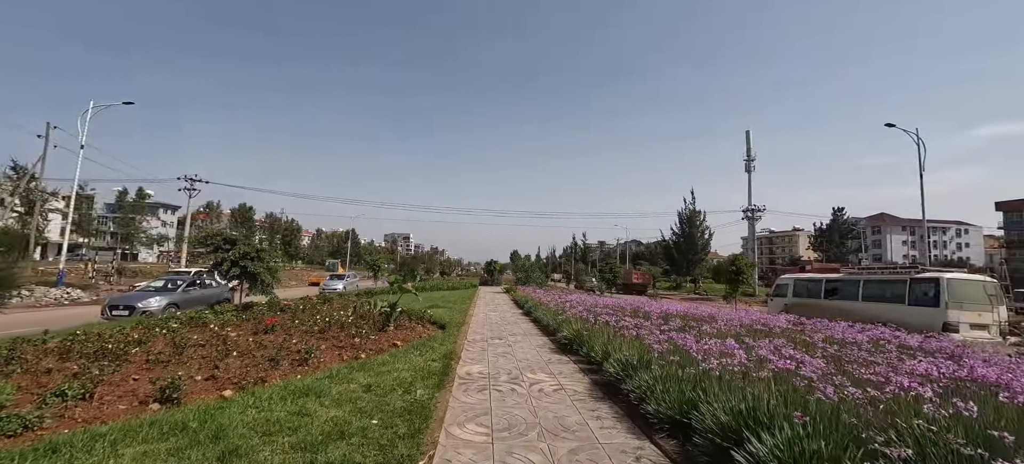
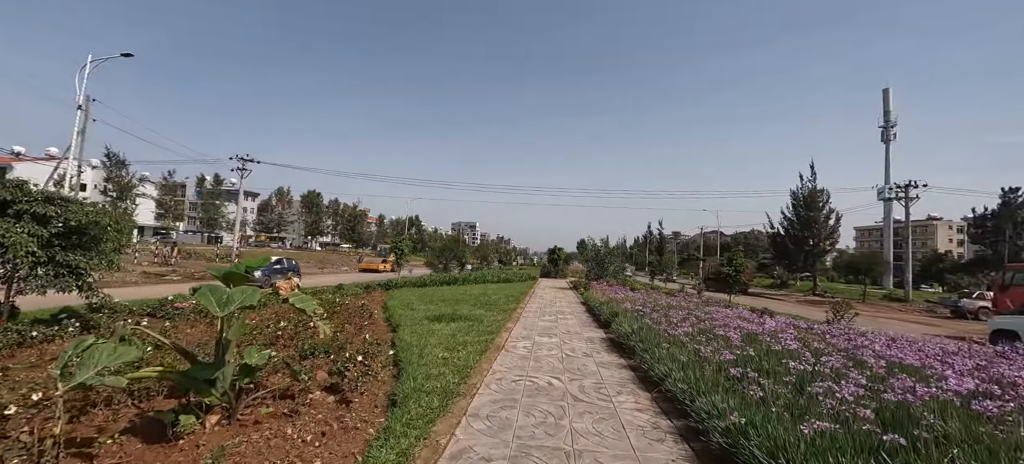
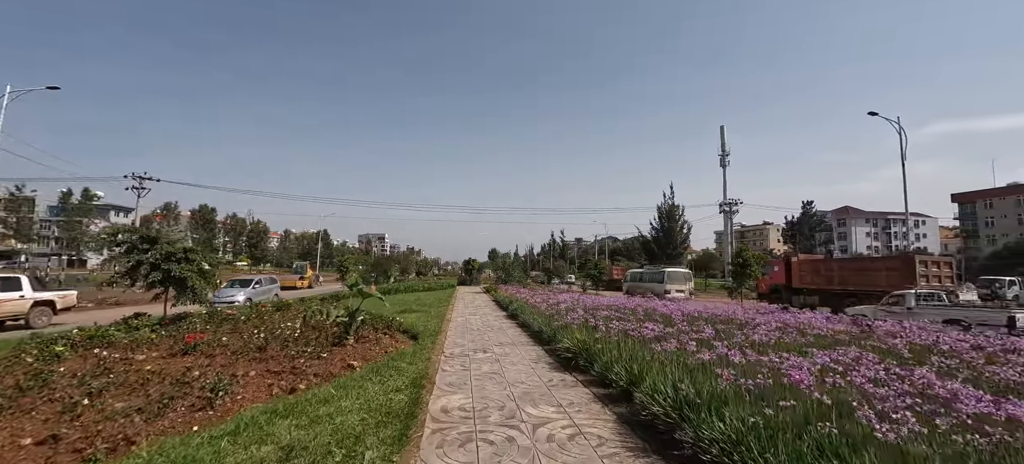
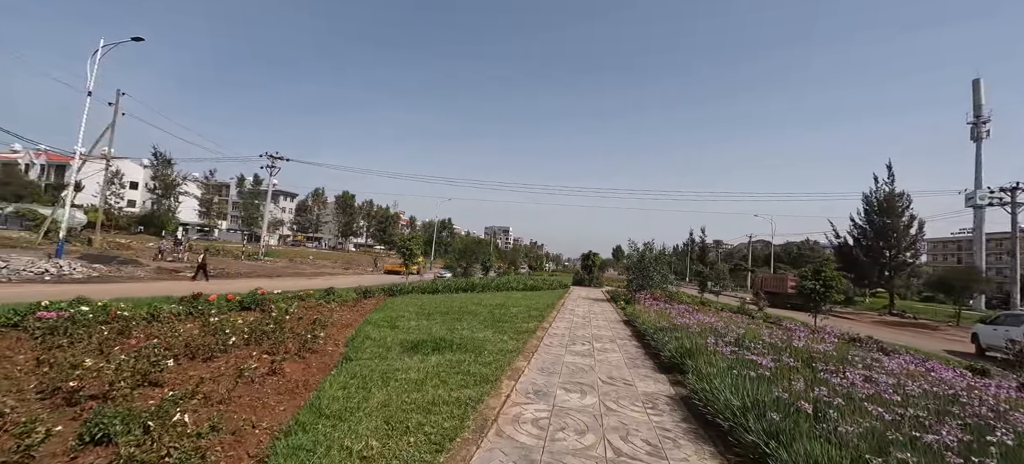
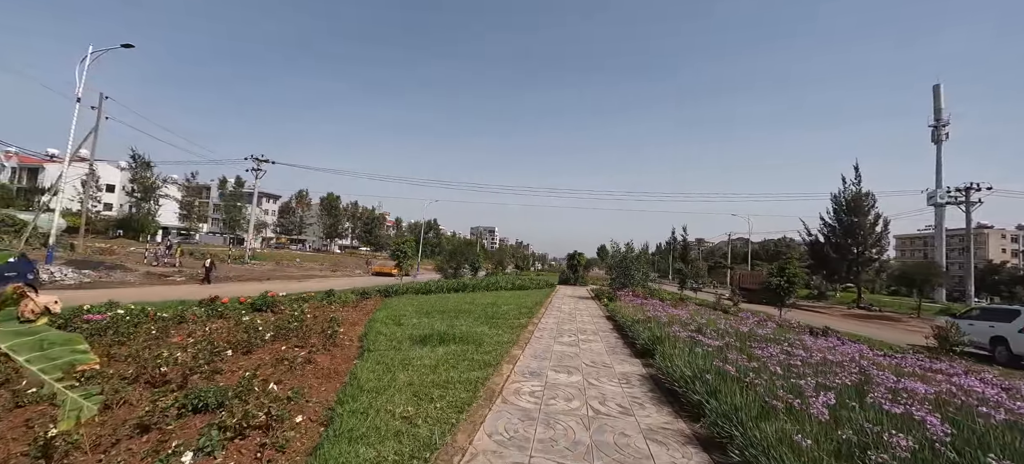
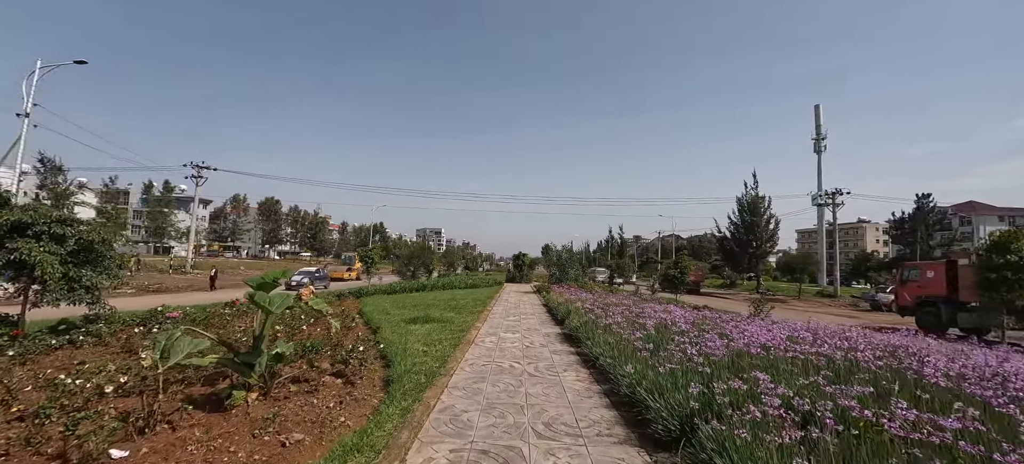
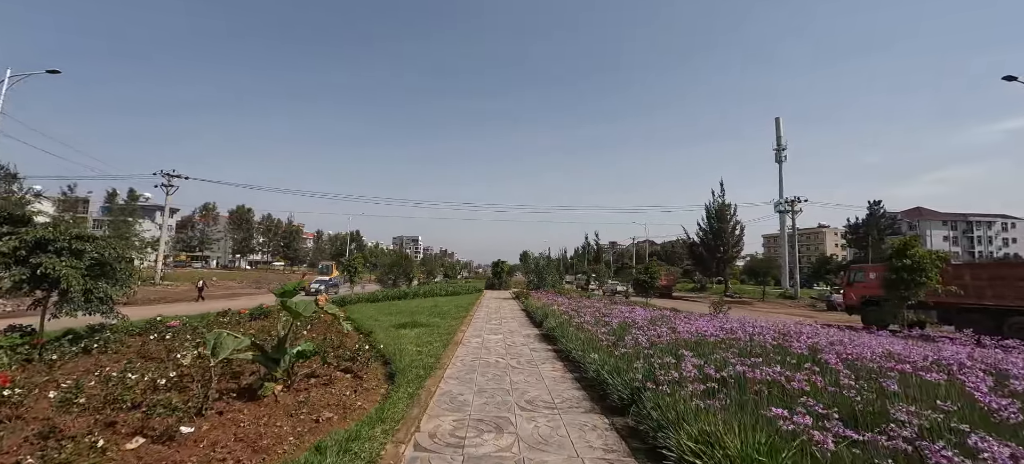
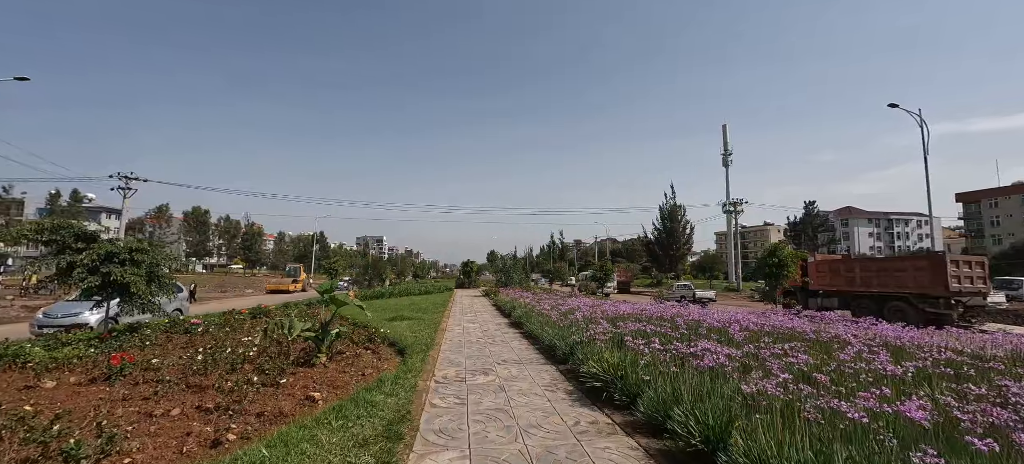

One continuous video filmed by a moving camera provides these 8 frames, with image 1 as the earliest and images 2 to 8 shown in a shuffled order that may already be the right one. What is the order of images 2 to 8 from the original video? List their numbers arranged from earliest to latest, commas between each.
3, 8, 7, 6, 2, 5, 4
